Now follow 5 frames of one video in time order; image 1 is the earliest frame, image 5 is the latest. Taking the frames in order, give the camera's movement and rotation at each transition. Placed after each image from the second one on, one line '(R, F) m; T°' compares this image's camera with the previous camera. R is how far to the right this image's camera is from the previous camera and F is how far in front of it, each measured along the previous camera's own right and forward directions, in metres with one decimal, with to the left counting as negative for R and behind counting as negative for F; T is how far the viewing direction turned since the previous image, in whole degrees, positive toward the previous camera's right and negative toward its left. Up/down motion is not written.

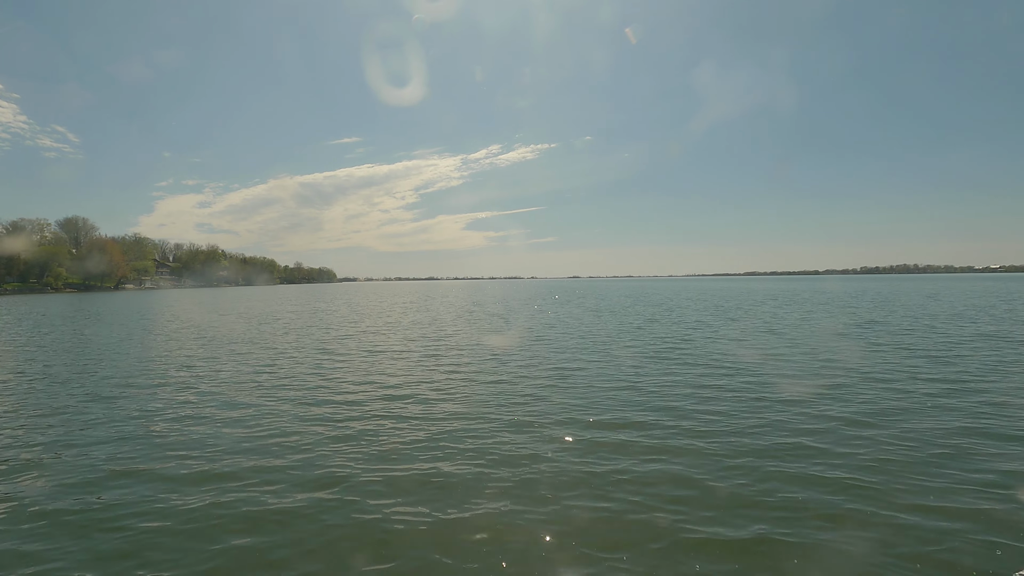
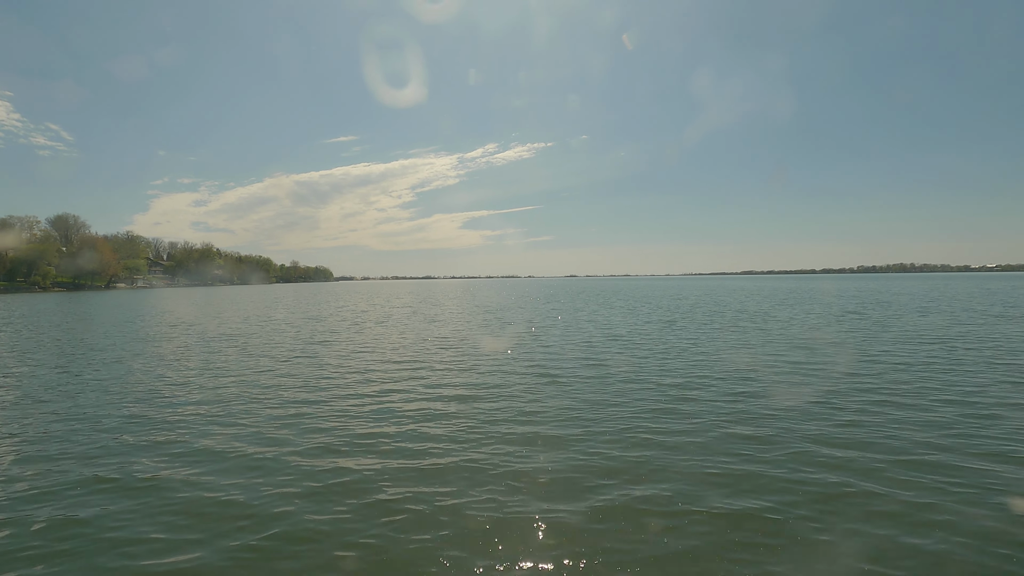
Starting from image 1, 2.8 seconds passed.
(-2.1, +3.8) m; 0°
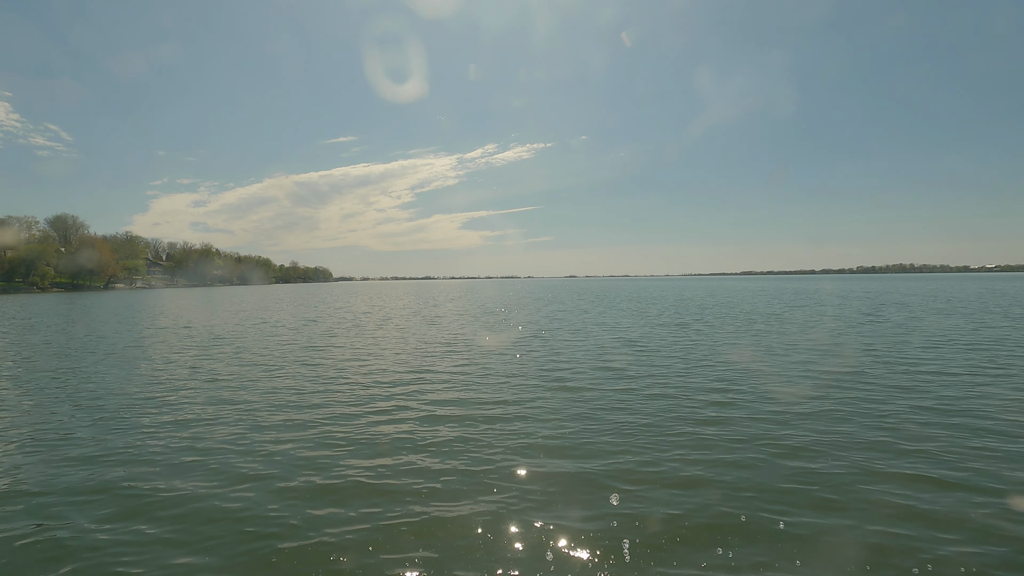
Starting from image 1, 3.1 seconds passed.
(+1.2, -2.0) m; 0°
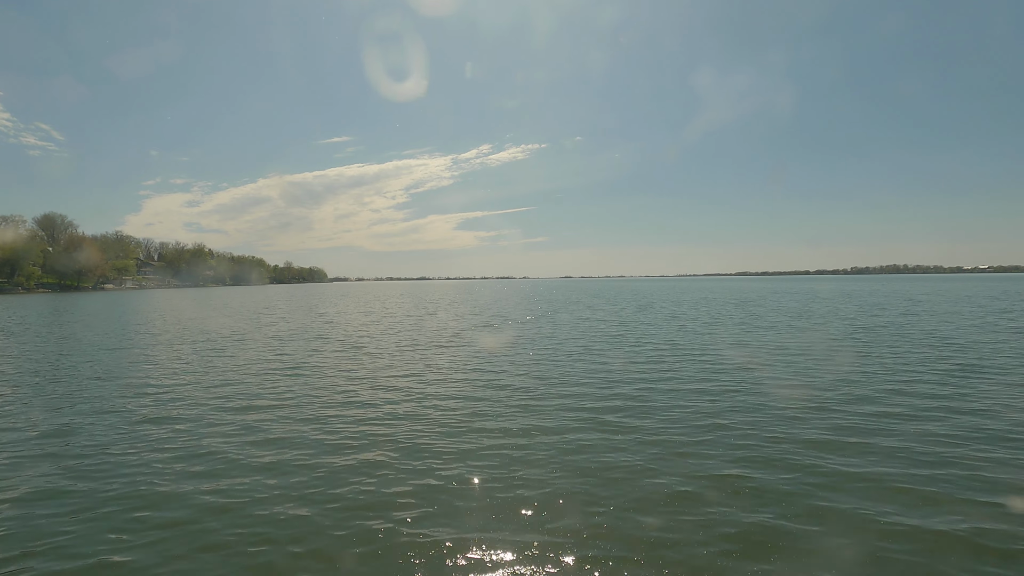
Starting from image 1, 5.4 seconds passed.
(-4.0, +6.2) m; +1°
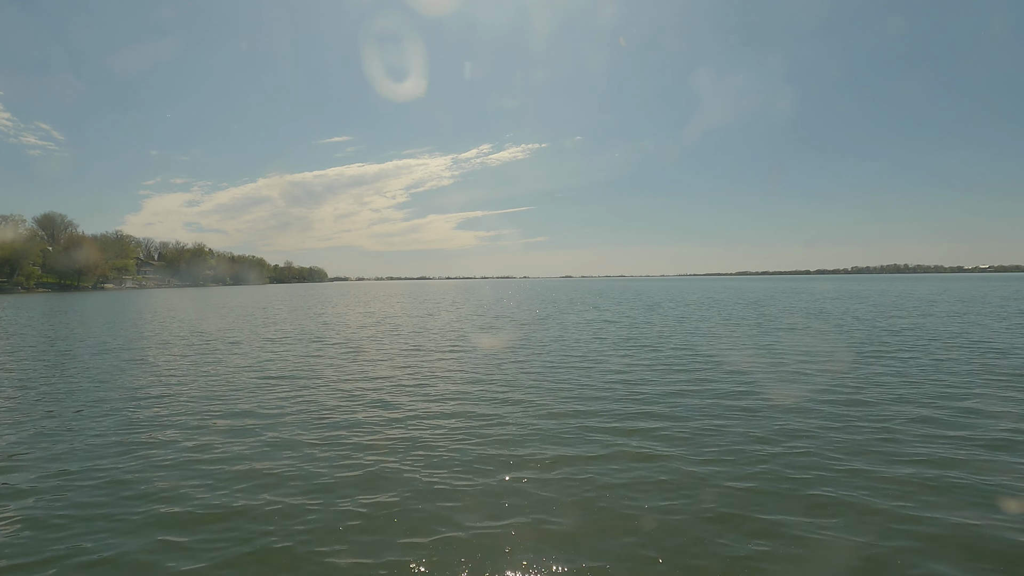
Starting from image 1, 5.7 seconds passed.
(+0.9, -1.1) m; 0°
